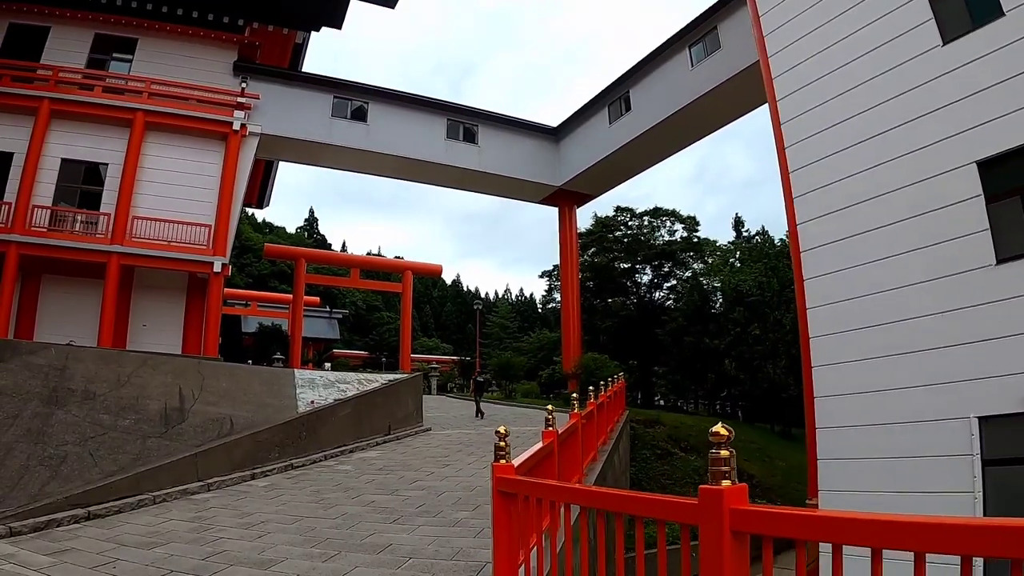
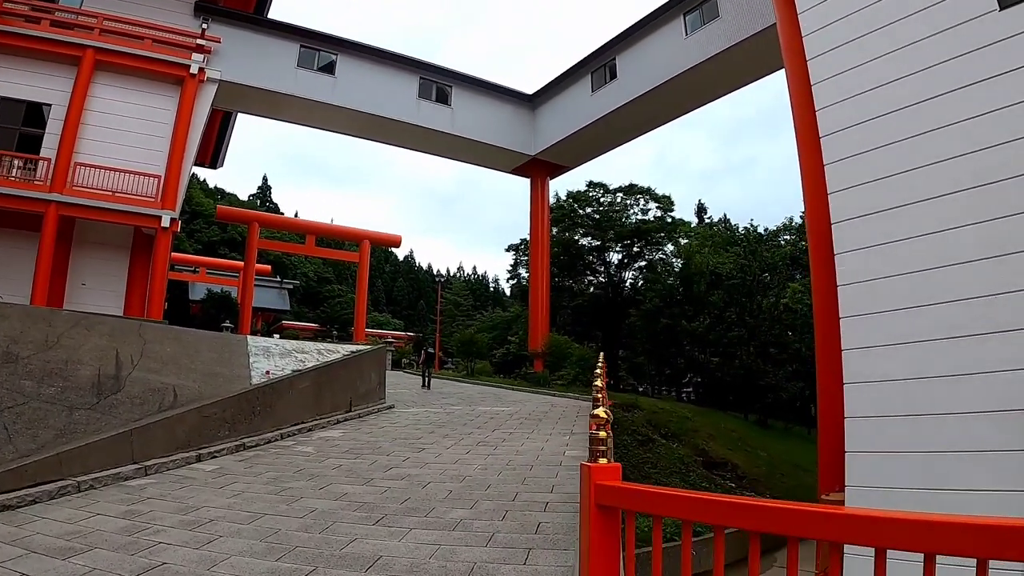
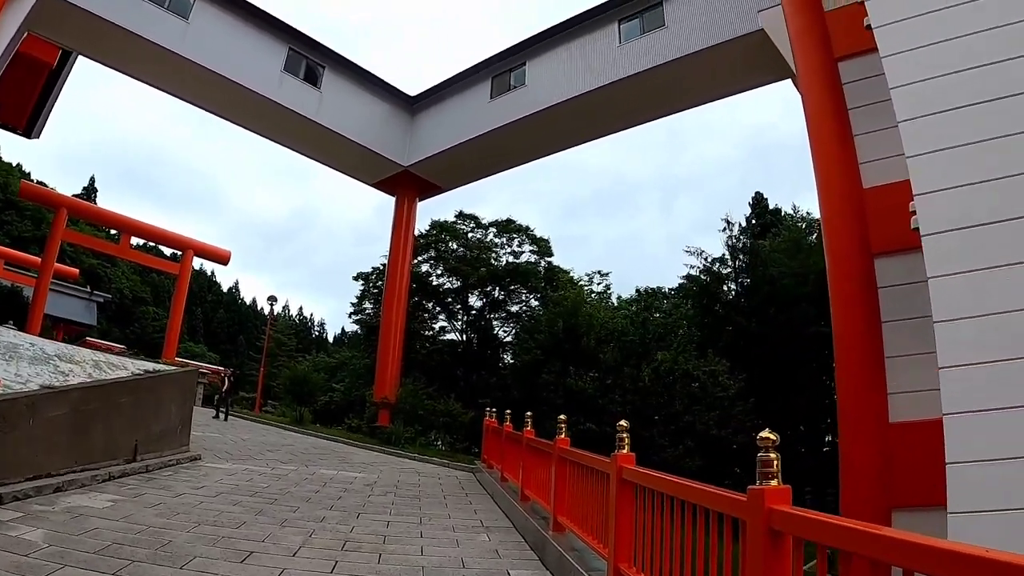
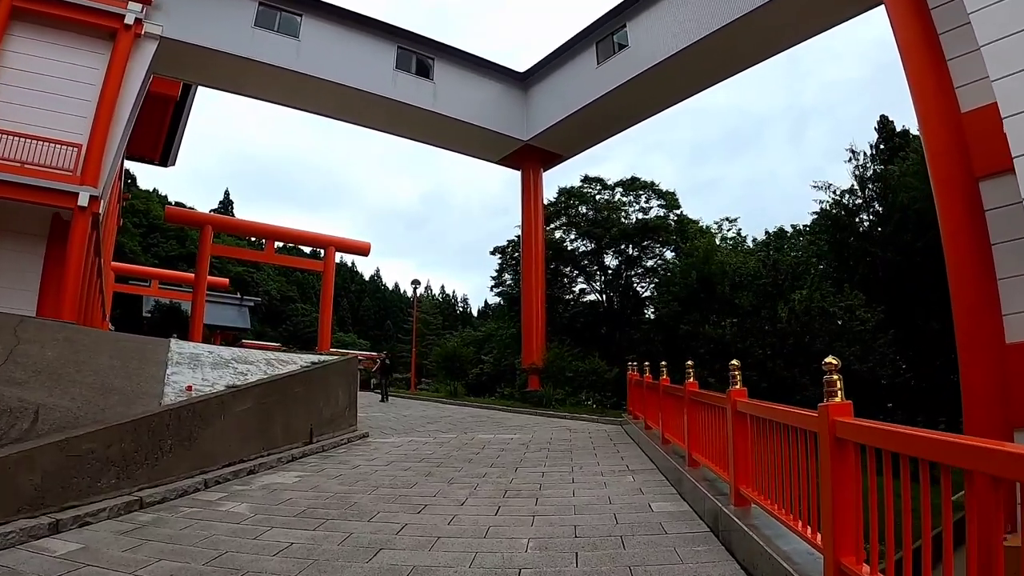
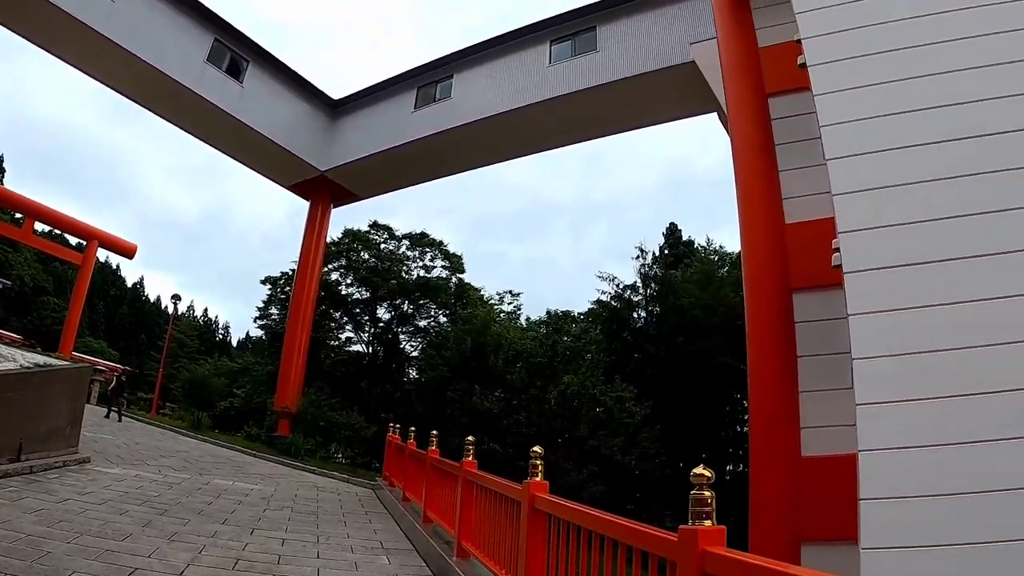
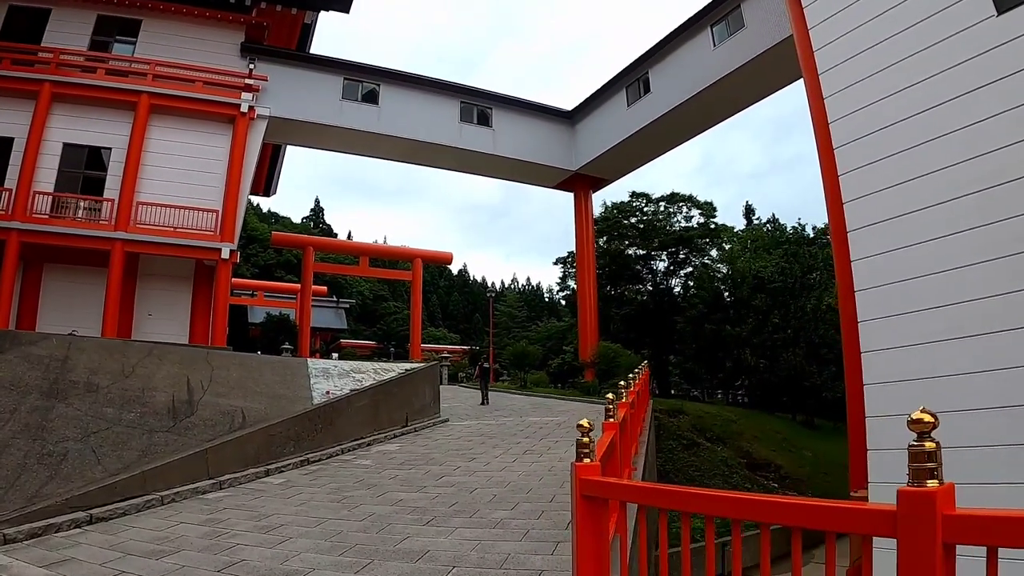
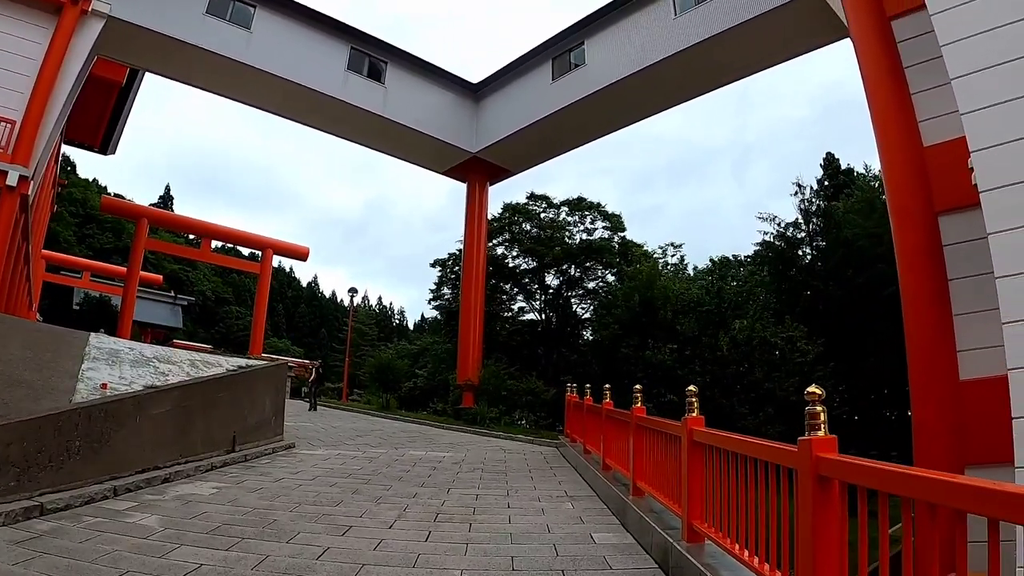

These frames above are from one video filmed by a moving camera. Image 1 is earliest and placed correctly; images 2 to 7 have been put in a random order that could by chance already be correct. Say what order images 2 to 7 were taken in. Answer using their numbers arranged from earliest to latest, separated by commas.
6, 2, 4, 7, 3, 5
